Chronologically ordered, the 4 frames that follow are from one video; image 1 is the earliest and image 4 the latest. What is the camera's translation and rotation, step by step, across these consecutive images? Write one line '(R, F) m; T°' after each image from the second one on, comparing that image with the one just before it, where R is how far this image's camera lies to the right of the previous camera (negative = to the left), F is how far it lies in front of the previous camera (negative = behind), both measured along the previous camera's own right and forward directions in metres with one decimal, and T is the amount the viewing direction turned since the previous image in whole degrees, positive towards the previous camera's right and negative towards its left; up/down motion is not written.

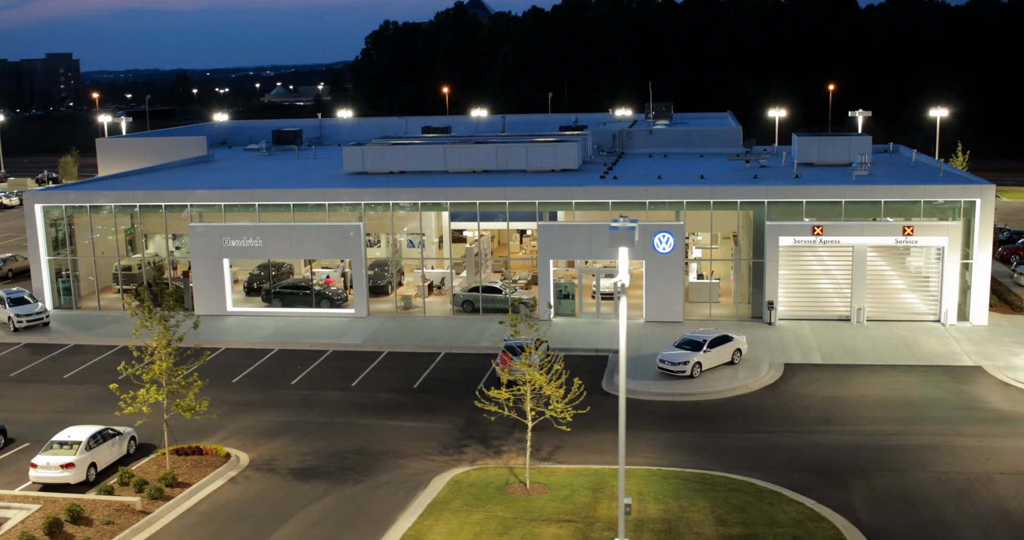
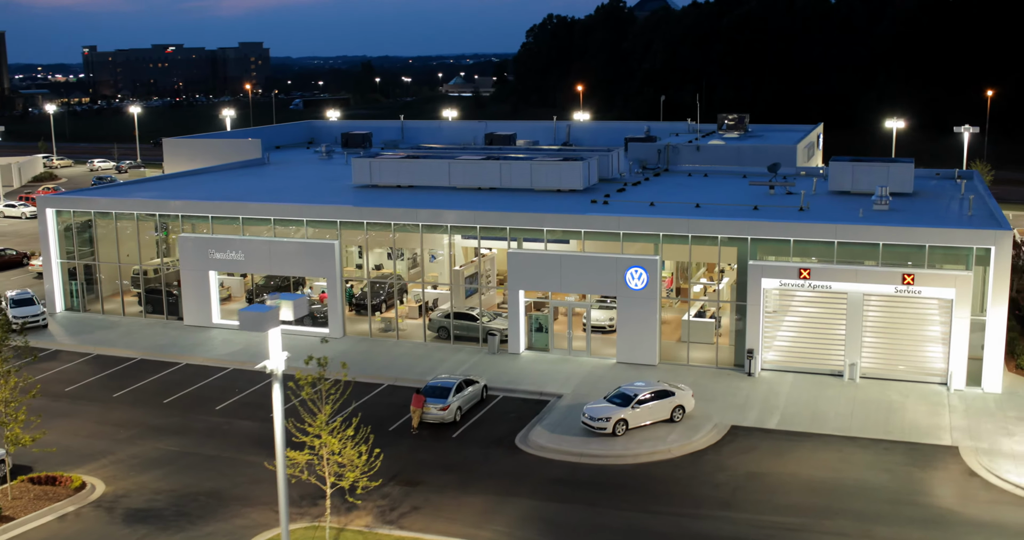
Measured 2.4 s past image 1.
(+7.1, +2.7) m; -11°
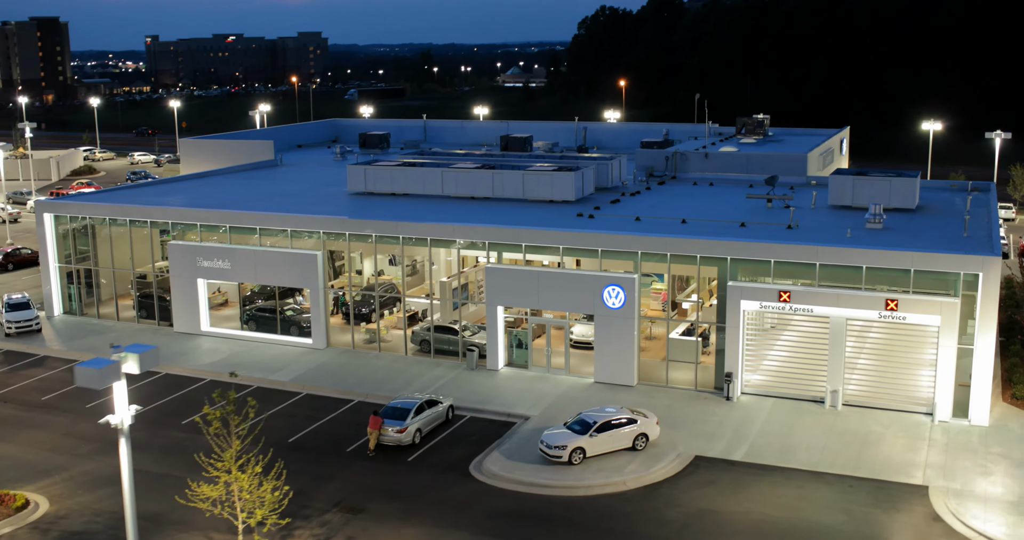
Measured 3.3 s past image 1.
(+2.7, +0.8) m; -4°
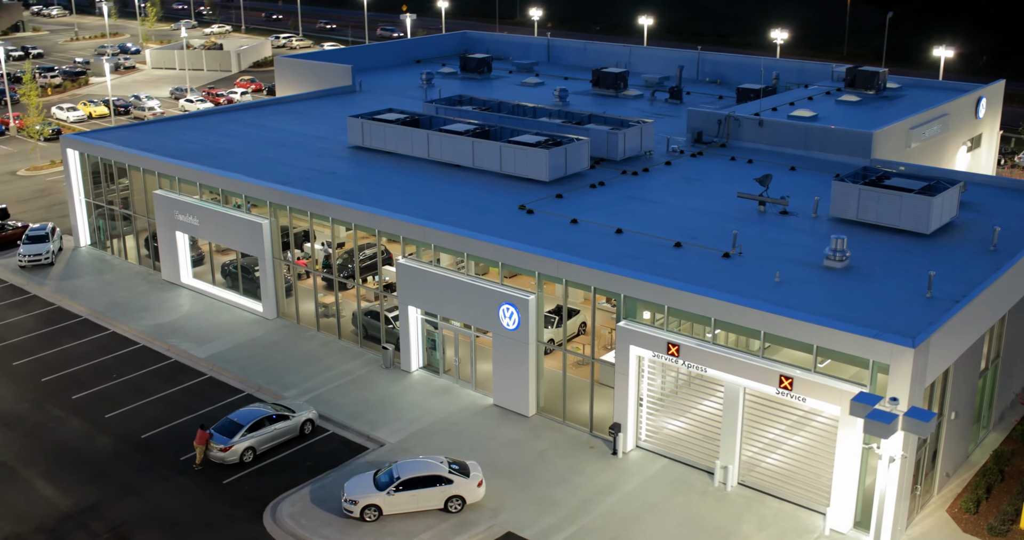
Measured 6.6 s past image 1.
(+10.3, +5.1) m; -16°
